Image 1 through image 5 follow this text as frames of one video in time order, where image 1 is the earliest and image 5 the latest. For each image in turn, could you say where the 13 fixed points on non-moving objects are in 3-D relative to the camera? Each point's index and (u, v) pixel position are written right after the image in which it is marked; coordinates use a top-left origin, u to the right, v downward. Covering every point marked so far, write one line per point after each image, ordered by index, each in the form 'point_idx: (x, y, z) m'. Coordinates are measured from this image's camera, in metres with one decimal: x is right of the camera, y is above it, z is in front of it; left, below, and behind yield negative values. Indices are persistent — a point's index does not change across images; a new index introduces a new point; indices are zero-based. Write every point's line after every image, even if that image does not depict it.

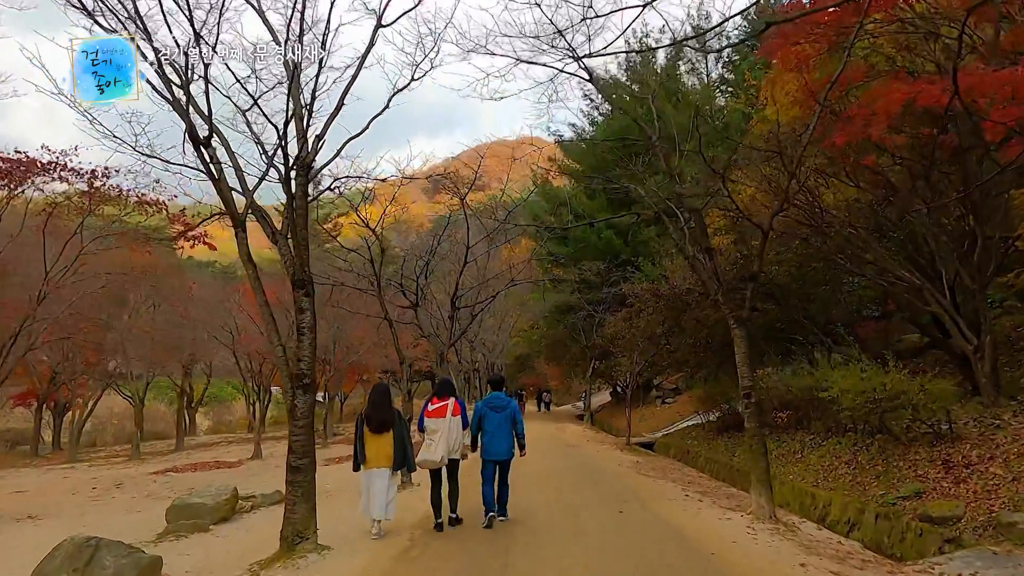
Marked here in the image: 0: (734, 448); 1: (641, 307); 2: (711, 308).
0: (+4.9, -3.5, +14.8) m
1: (+3.5, -0.5, +18.4) m
2: (+4.8, -0.5, +16.2) m
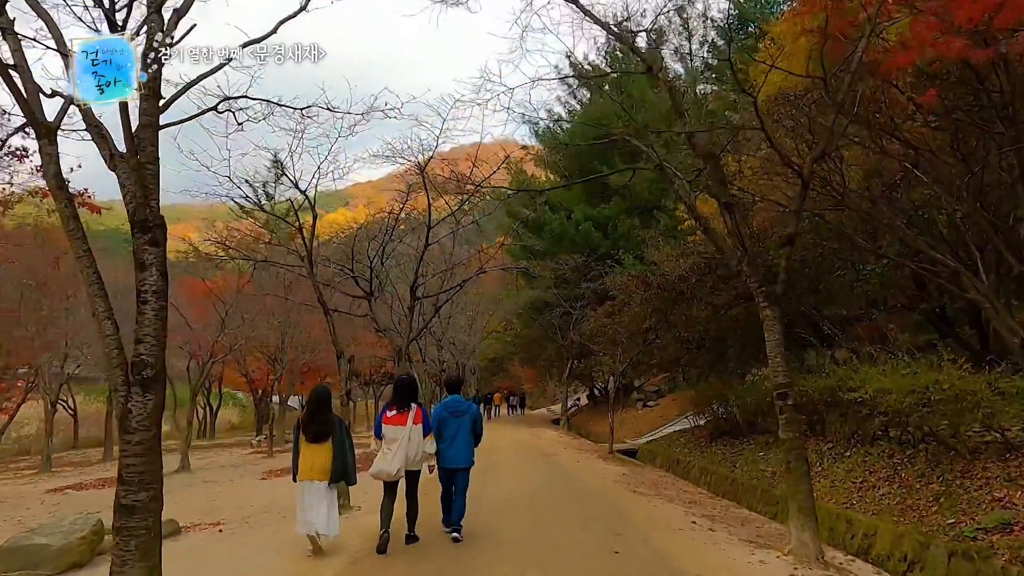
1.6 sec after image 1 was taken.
0: (+4.2, -3.2, +12.9) m
1: (+2.8, -0.3, +16.5) m
2: (+4.1, -0.2, +14.4) m
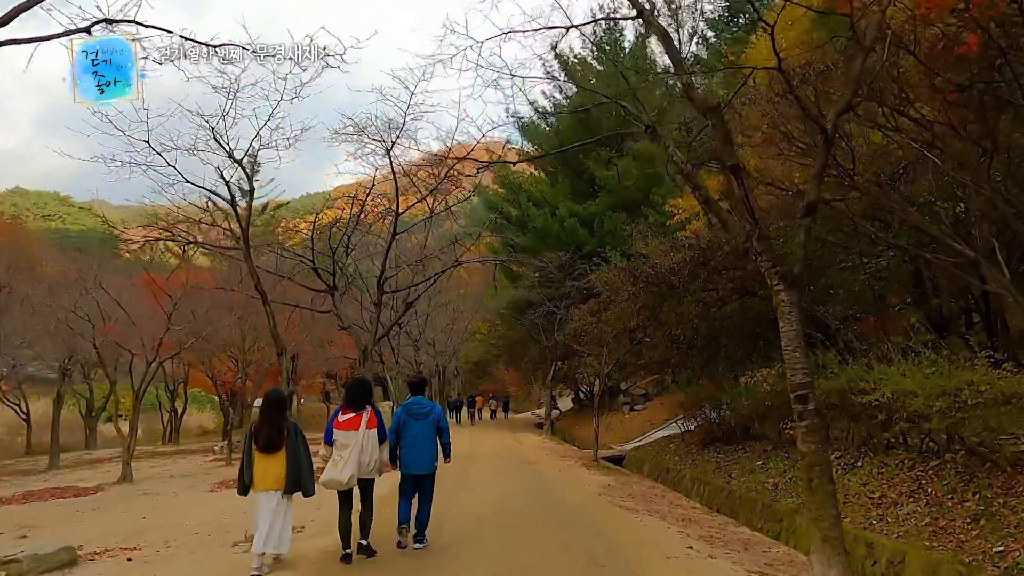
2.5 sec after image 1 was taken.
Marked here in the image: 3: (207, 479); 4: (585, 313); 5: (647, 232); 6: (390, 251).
0: (+3.8, -3.1, +11.8) m
1: (+2.3, -0.2, +15.4) m
2: (+3.7, -0.1, +13.3) m
3: (-6.8, -4.3, +15.2) m
4: (+2.0, -0.7, +18.5) m
5: (+3.7, +1.6, +18.6) m
6: (-2.5, +0.8, +13.8) m
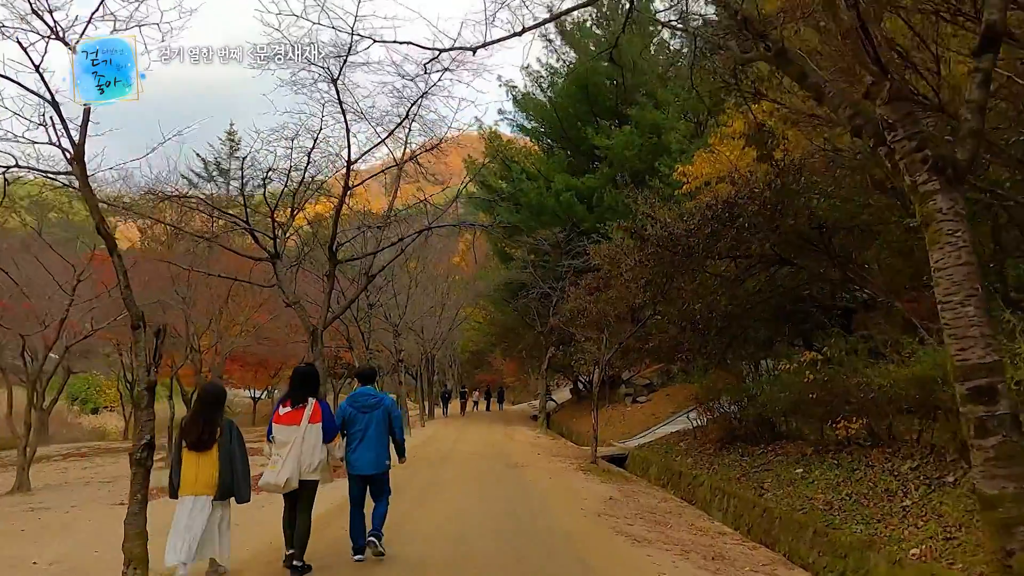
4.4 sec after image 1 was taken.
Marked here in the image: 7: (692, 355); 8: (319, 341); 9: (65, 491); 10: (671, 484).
0: (+3.5, -2.6, +9.5) m
1: (+2.0, +0.4, +13.0) m
2: (+3.3, +0.4, +10.9) m
3: (-7.1, -3.7, +12.9) m
4: (+1.7, -0.1, +16.2) m
5: (+3.4, +2.2, +16.2) m
6: (-2.9, +1.3, +11.4) m
7: (+3.5, -1.3, +12.9) m
8: (-3.2, -0.9, +11.5) m
9: (-7.8, -3.6, +12.0) m
10: (+2.8, -3.4, +11.8) m
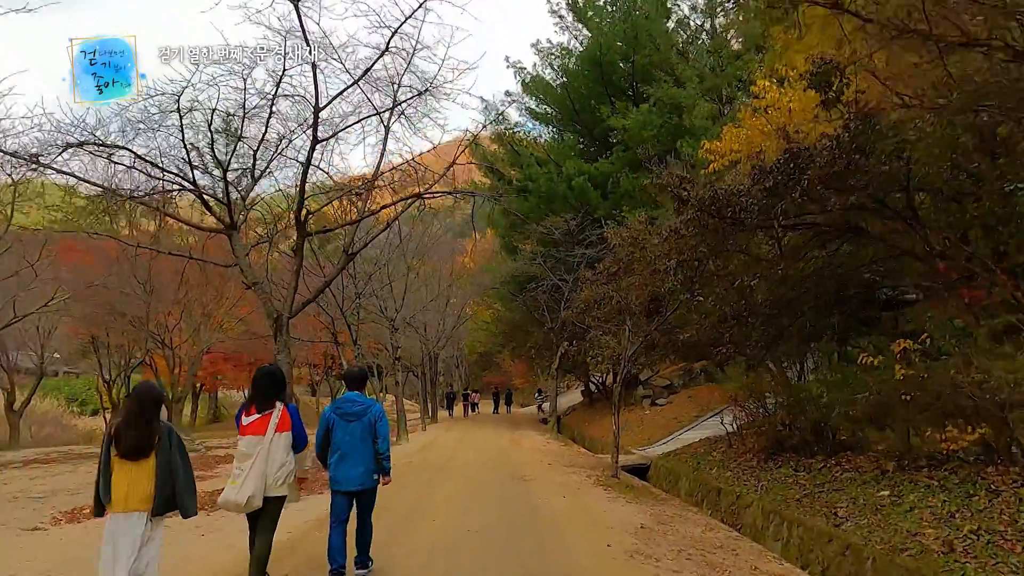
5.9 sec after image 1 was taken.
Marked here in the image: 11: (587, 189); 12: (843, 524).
0: (+3.5, -2.3, +7.5) m
1: (+2.1, +0.7, +11.1) m
2: (+3.4, +0.7, +9.0) m
3: (-7.0, -3.5, +11.1) m
4: (+1.8, +0.2, +14.2) m
5: (+3.6, +2.4, +14.3) m
6: (-2.8, +1.6, +9.5) m
7: (+3.6, -1.0, +11.0) m
8: (-3.1, -0.6, +9.6) m
9: (-7.7, -3.3, +10.2) m
10: (+2.9, -3.1, +9.9) m
11: (+2.3, +3.0, +20.1) m
12: (+3.2, -2.3, +6.5) m
